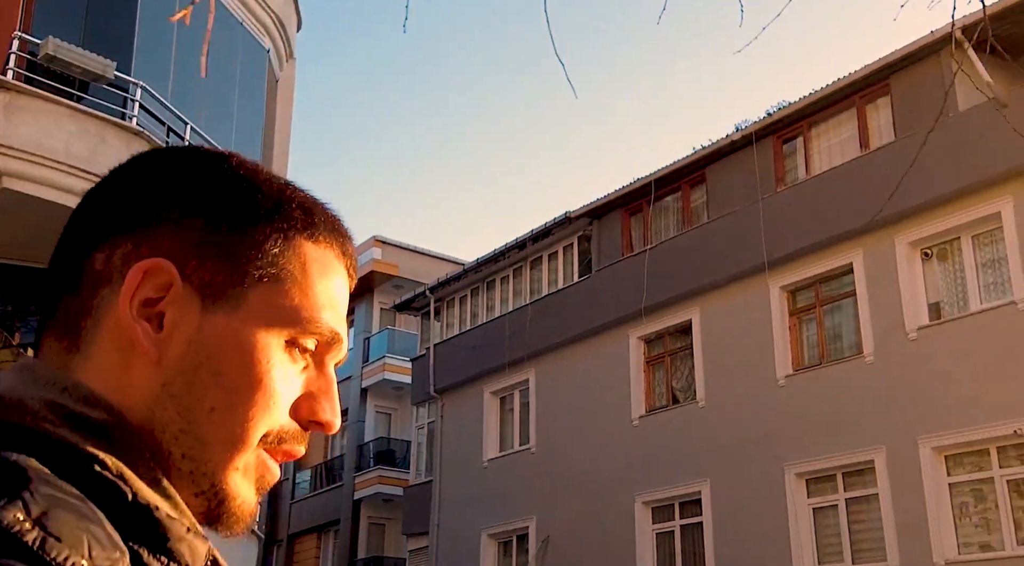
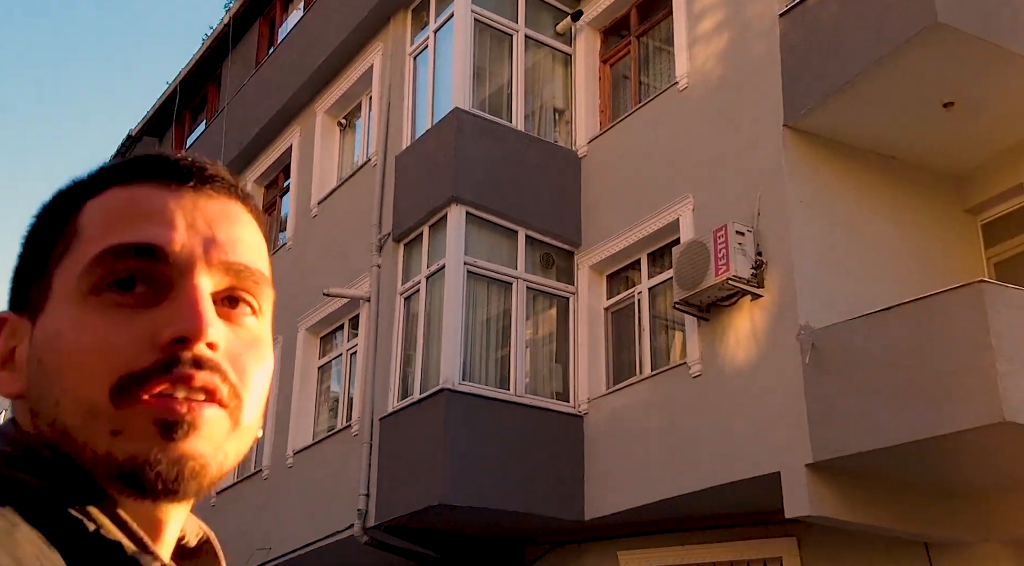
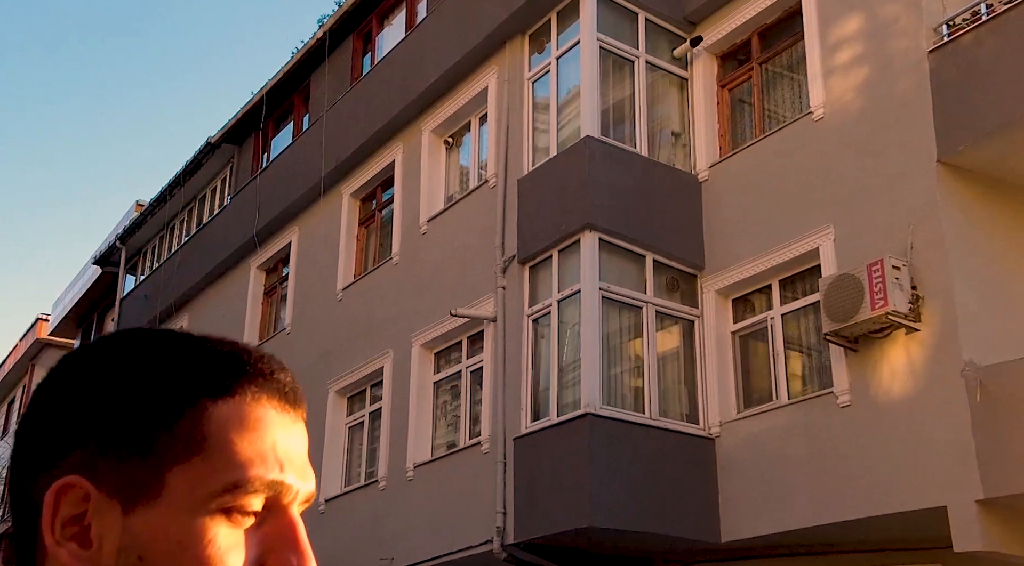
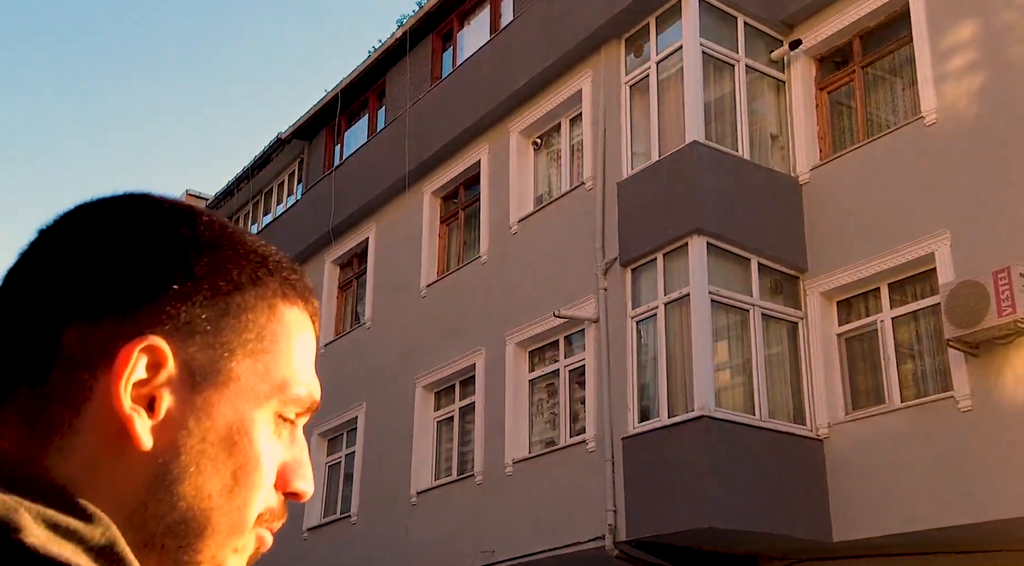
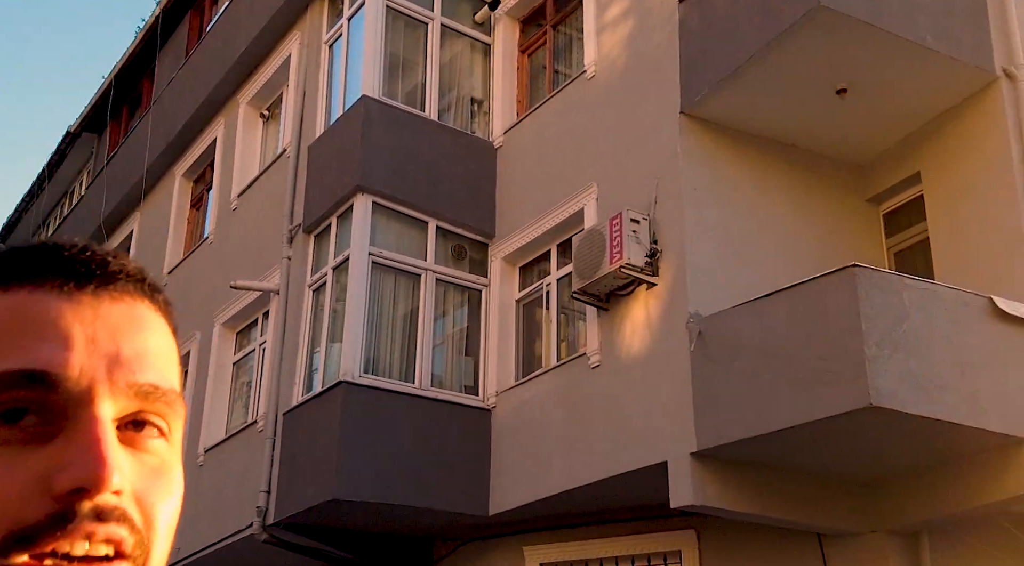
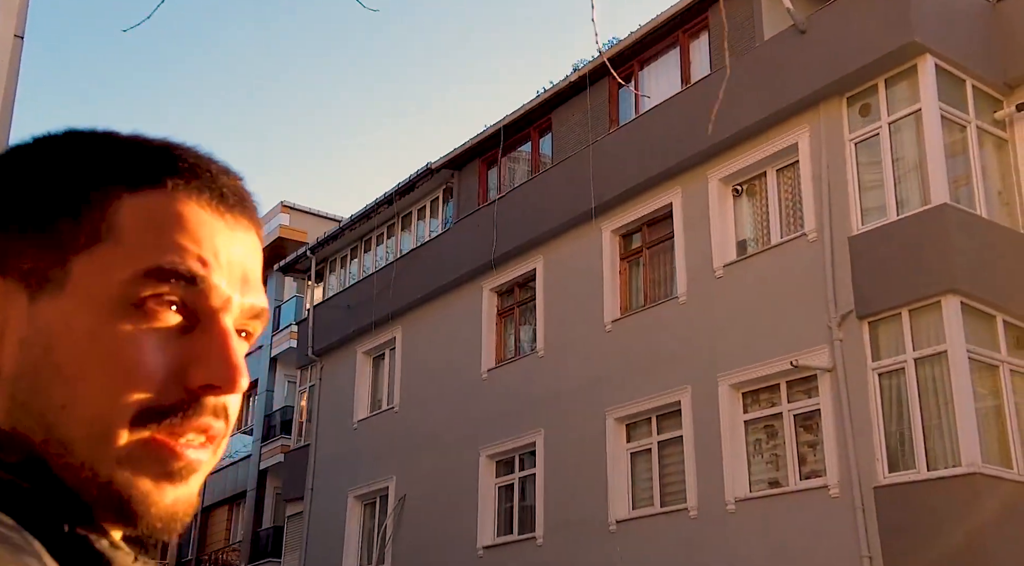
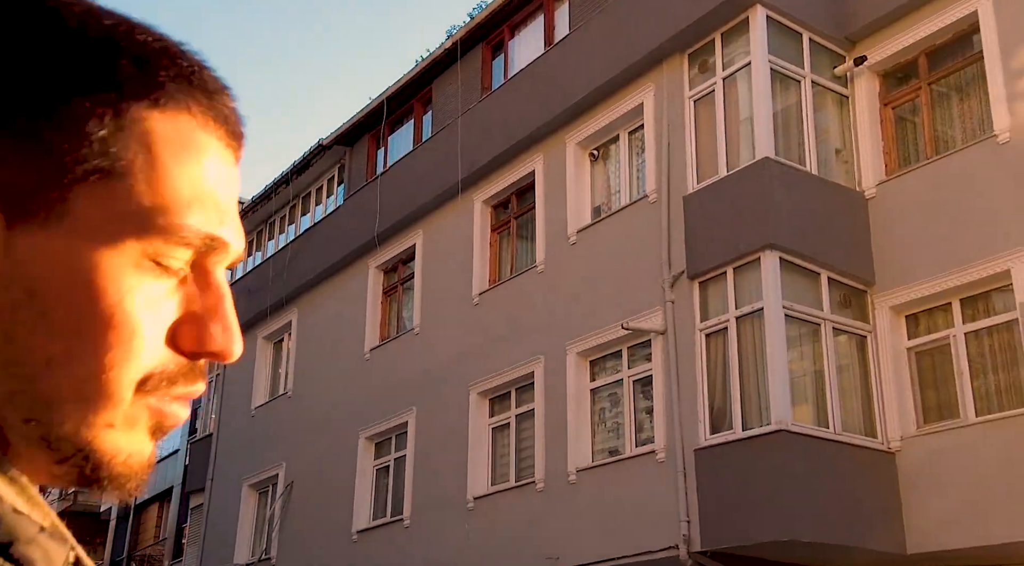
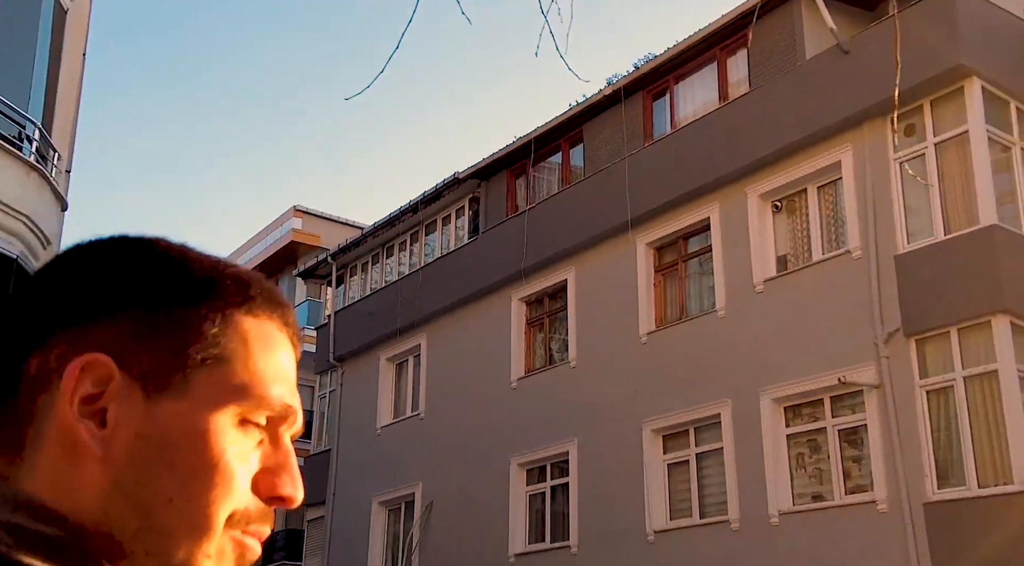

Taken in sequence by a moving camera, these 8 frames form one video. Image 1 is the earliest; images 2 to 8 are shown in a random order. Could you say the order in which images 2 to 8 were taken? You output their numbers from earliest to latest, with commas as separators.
8, 6, 7, 4, 3, 2, 5
